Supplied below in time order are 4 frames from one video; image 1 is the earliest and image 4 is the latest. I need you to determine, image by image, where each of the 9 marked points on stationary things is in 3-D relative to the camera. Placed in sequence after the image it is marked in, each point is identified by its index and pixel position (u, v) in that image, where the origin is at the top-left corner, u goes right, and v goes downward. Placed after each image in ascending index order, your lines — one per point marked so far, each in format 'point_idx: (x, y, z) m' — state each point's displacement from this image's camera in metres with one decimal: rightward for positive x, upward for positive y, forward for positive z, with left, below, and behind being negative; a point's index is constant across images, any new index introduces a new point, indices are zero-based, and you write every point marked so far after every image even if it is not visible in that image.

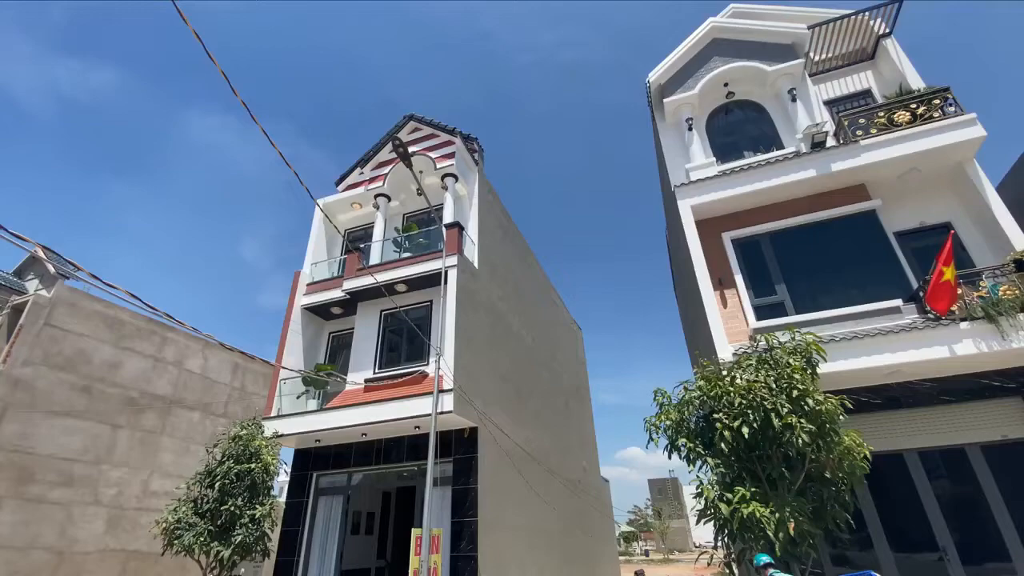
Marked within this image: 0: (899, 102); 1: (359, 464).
0: (+6.2, +3.0, +8.2) m
1: (-3.0, -3.5, +10.0) m
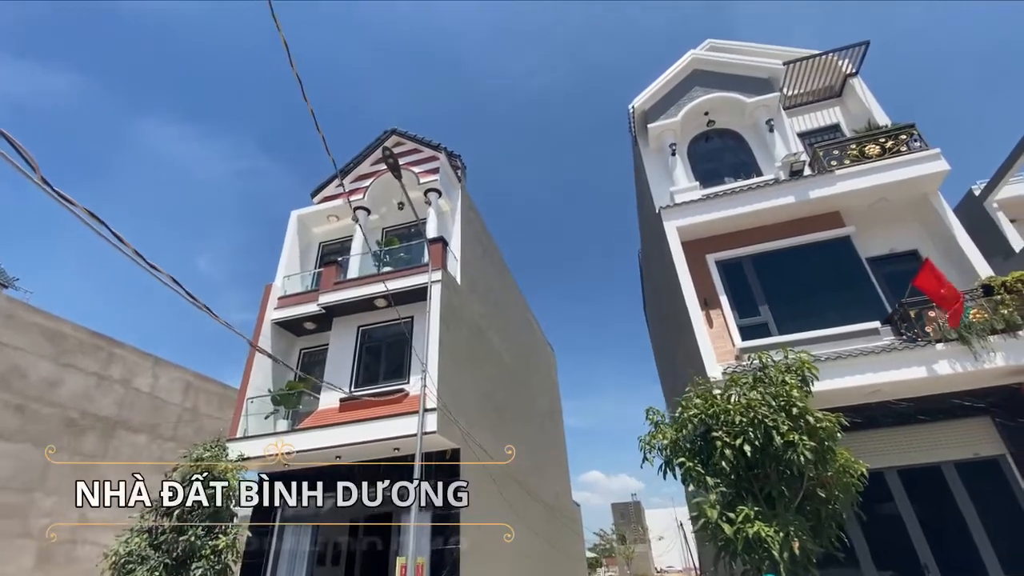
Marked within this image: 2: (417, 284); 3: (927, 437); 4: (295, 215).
0: (+6.1, +2.6, +8.7) m
1: (-3.4, -3.7, +9.5) m
2: (-1.9, +0.1, +10.1) m
3: (+5.9, -2.1, +7.3) m
4: (-5.3, +1.8, +12.6) m
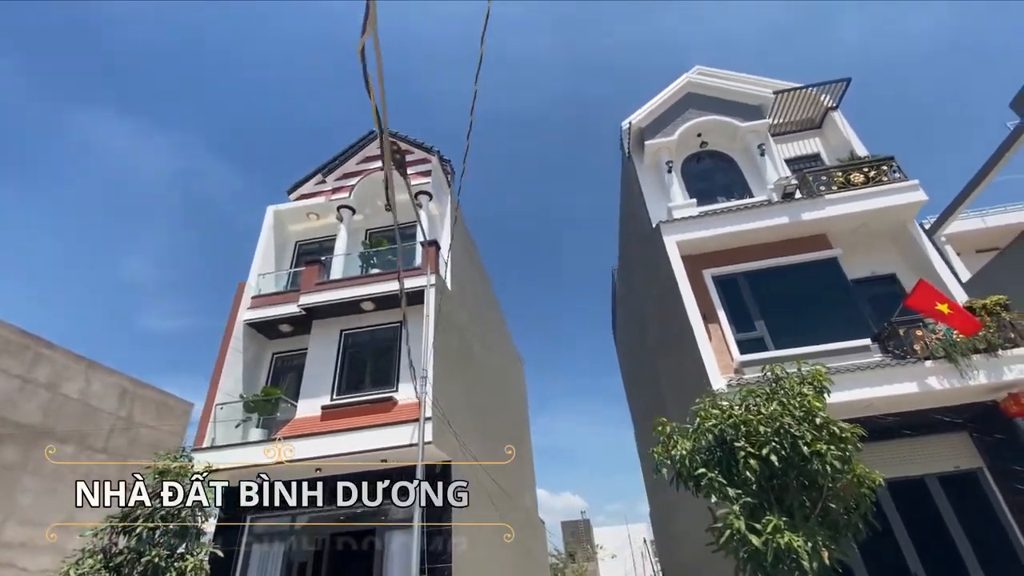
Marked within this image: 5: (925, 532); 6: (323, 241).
0: (+6.2, +2.2, +9.2) m
1: (-3.5, -3.7, +8.8) m
2: (-2.0, 0.0, +9.7) m
3: (+6.0, -2.4, +7.7) m
4: (-5.6, +1.8, +11.9) m
5: (+5.8, -3.5, +7.2) m
6: (-4.5, +1.1, +12.2) m
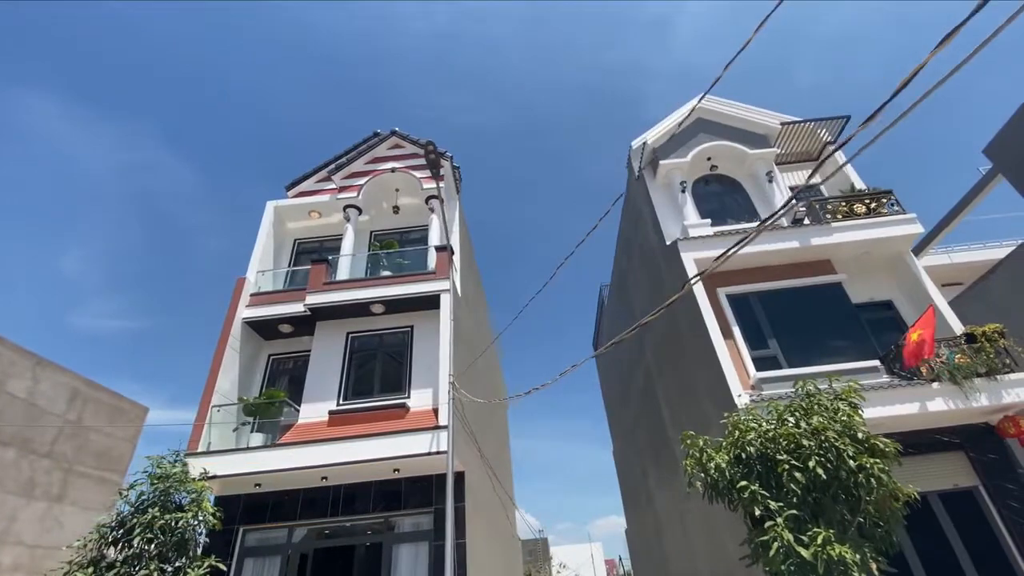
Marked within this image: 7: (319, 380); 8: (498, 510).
0: (+6.6, +1.8, +9.8) m
1: (-3.3, -3.7, +8.3) m
2: (-1.7, -0.1, +9.4) m
3: (+6.3, -2.8, +8.0) m
4: (-5.4, +1.8, +11.4) m
5: (+6.1, -3.8, +7.5) m
6: (-4.4, +1.1, +11.8) m
7: (-3.5, -1.7, +9.1) m
8: (-0.3, -5.6, +12.0) m
